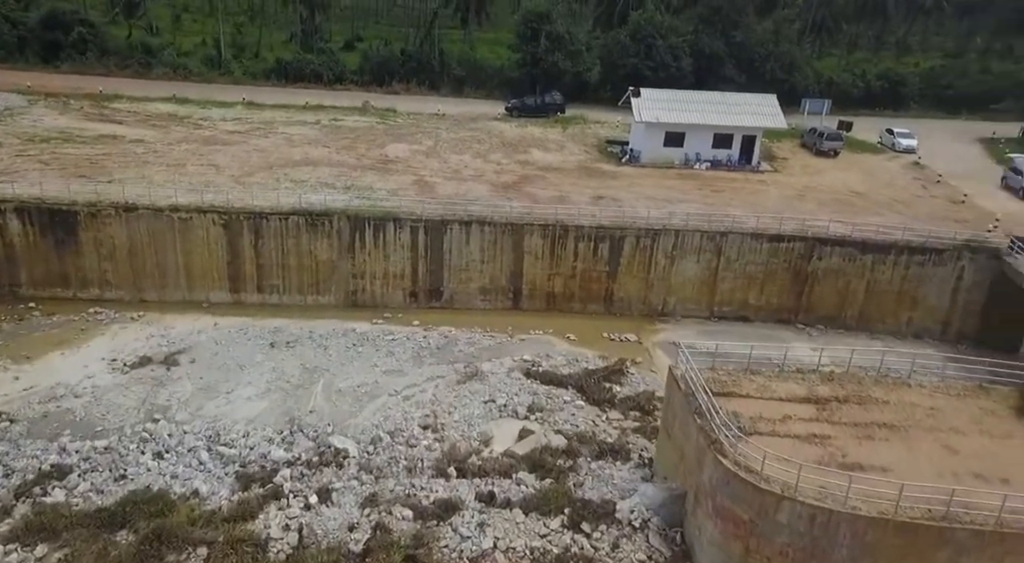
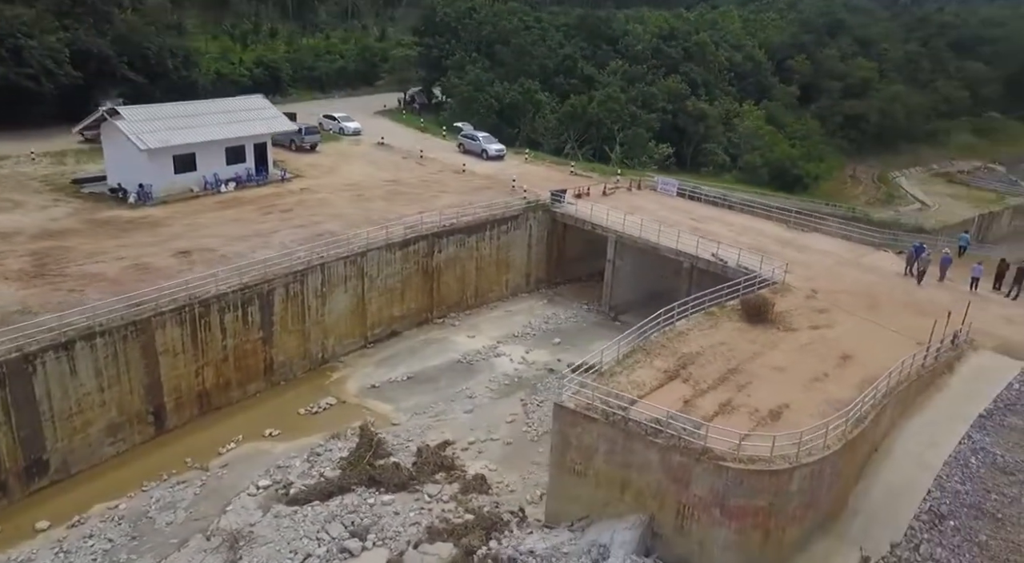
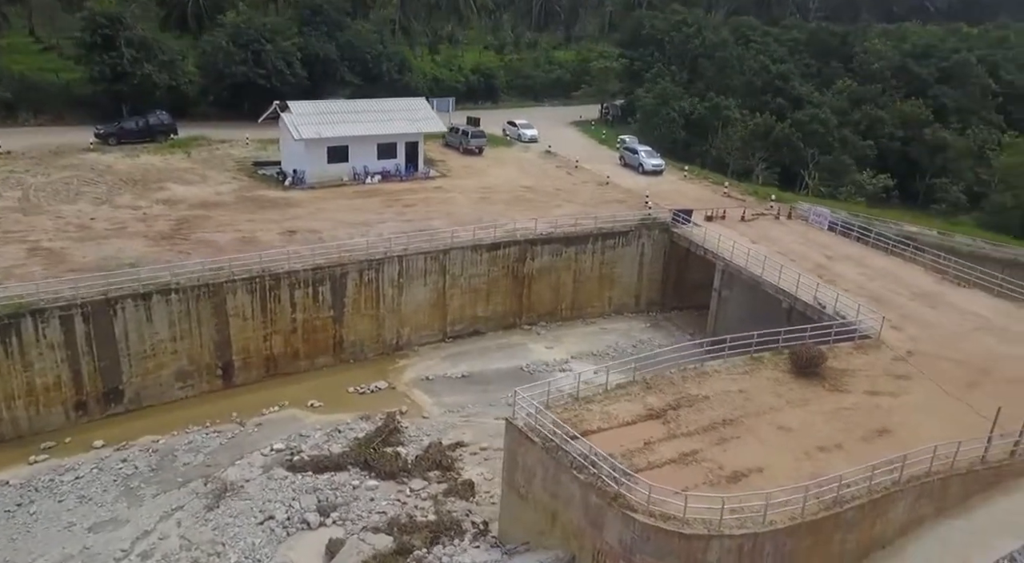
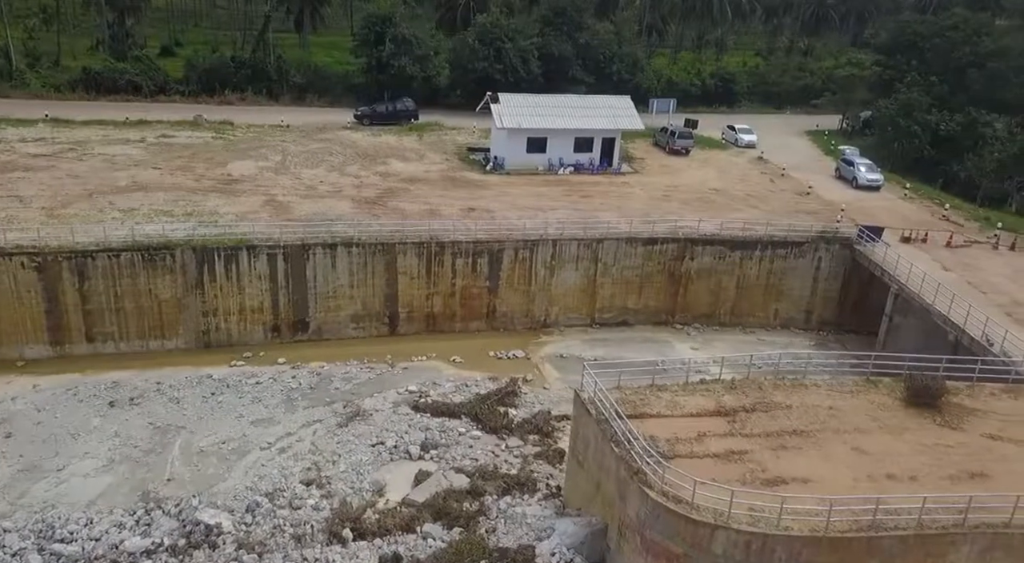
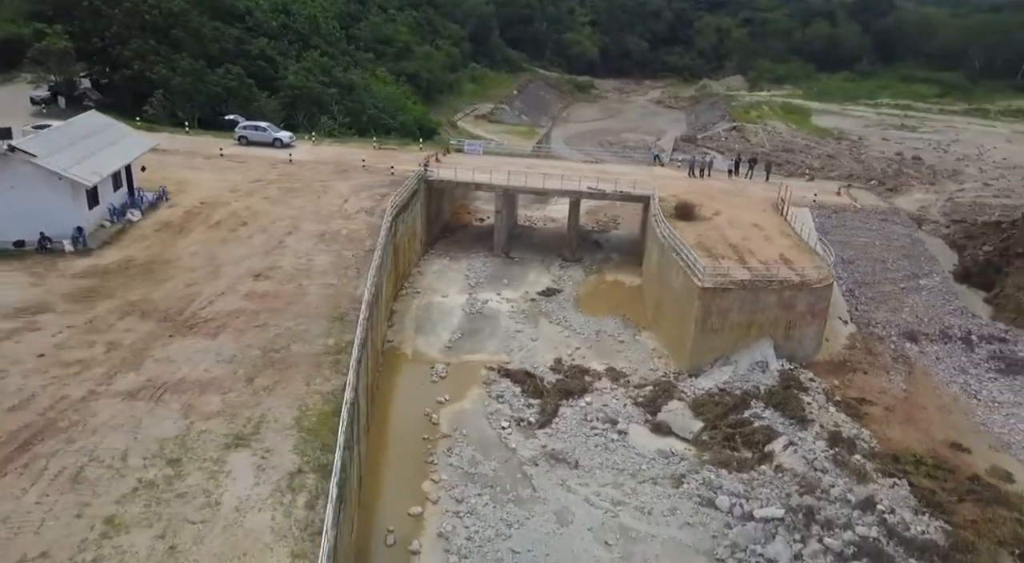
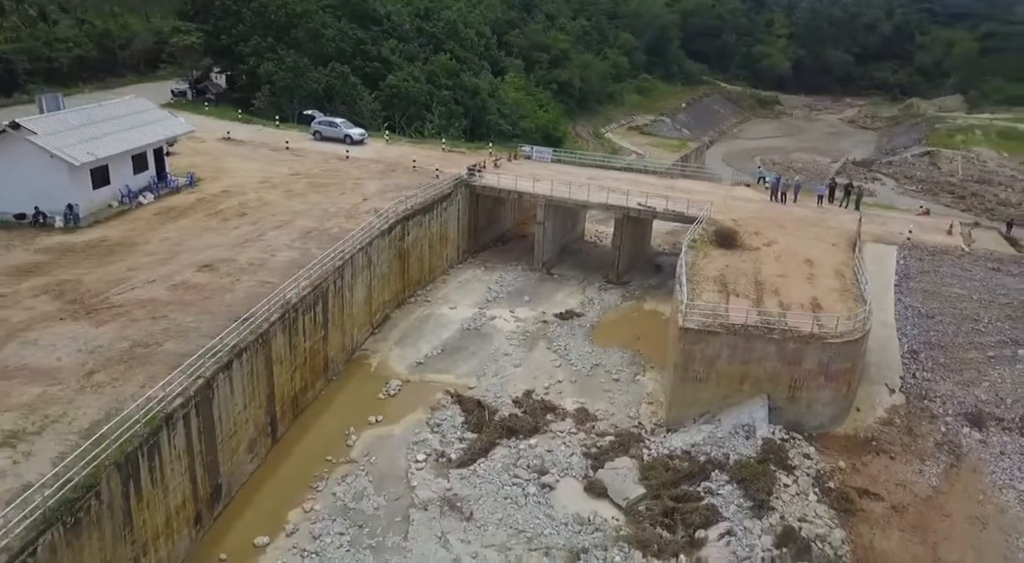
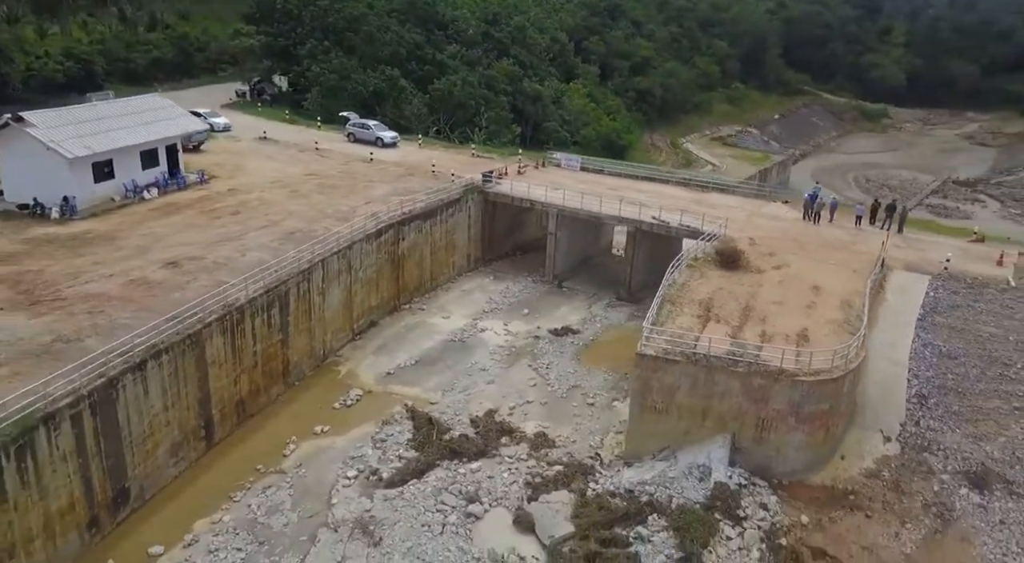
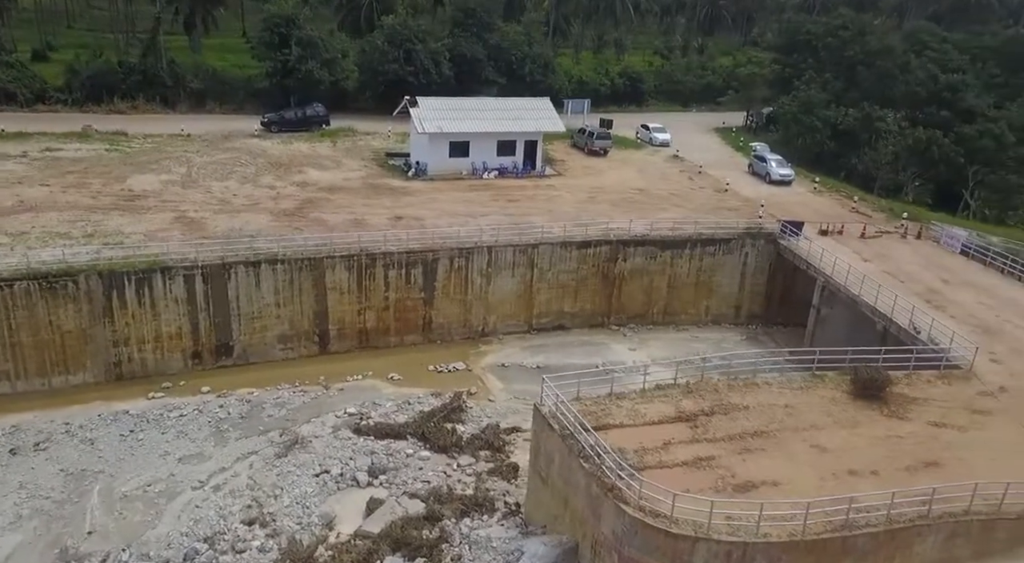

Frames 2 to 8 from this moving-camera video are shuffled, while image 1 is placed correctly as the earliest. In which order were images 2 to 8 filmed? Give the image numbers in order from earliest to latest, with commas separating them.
4, 8, 3, 2, 7, 6, 5
